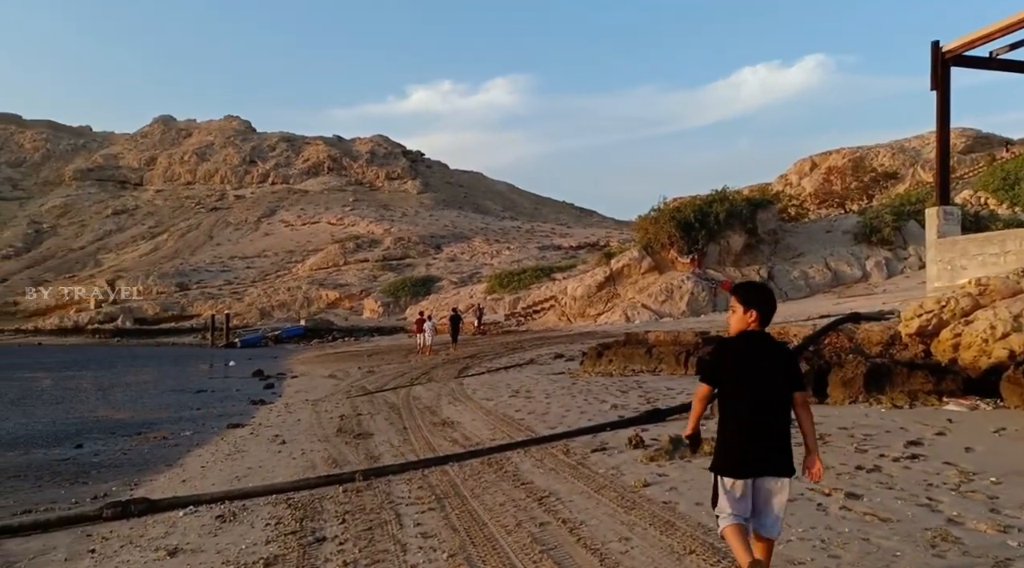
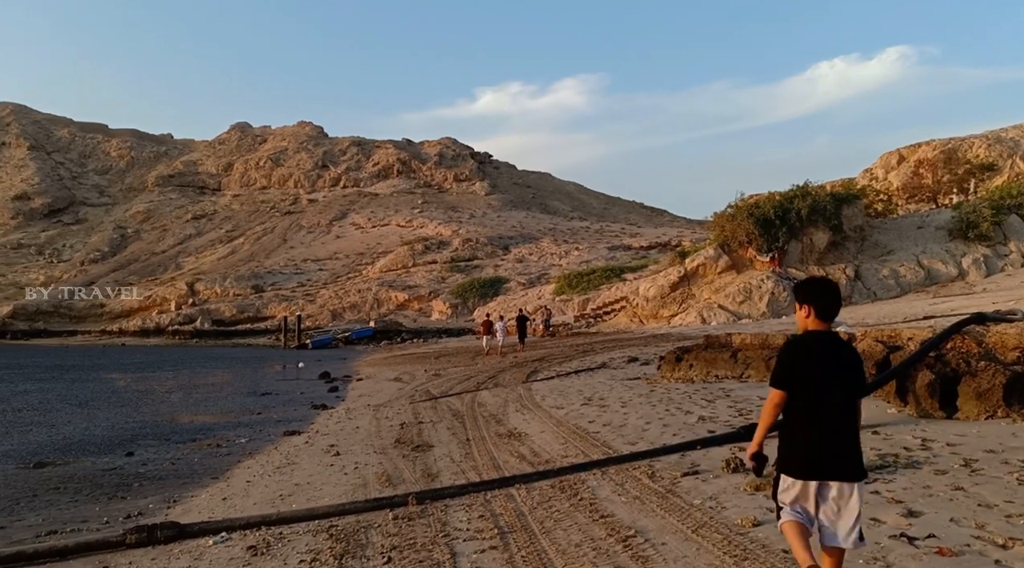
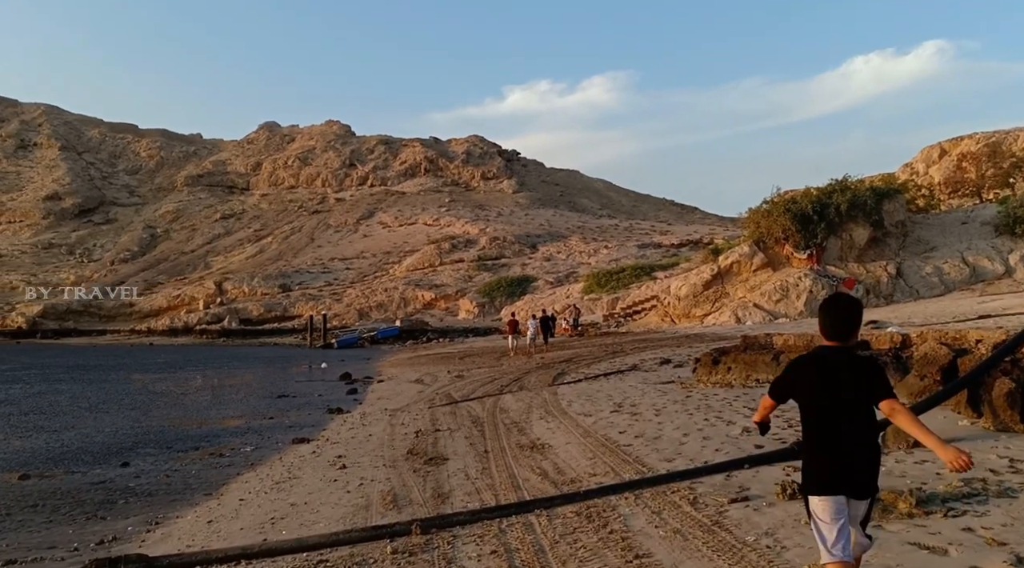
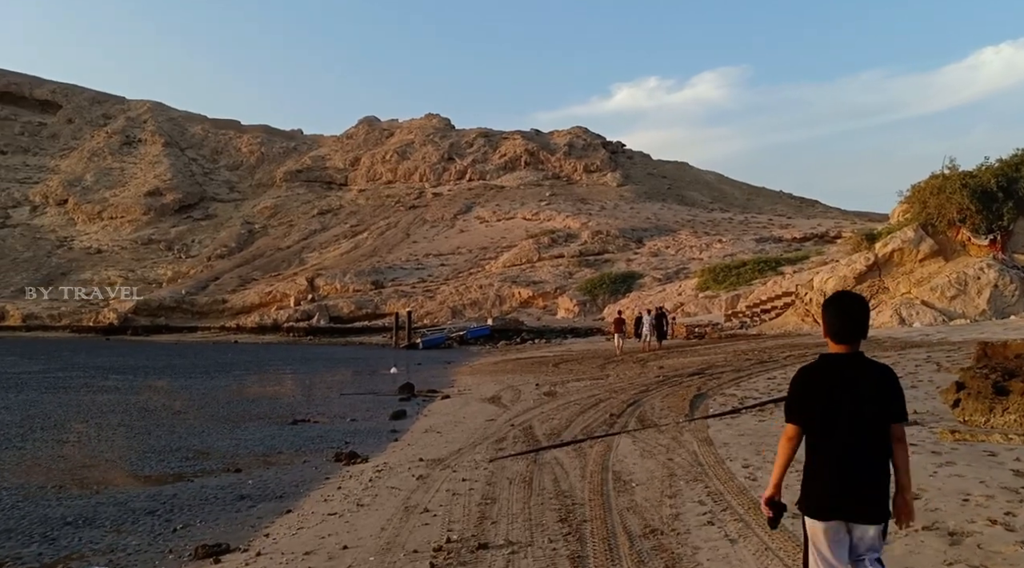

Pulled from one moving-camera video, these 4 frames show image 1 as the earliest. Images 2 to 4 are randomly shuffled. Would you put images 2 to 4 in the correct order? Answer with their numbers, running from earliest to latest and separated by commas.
2, 3, 4
